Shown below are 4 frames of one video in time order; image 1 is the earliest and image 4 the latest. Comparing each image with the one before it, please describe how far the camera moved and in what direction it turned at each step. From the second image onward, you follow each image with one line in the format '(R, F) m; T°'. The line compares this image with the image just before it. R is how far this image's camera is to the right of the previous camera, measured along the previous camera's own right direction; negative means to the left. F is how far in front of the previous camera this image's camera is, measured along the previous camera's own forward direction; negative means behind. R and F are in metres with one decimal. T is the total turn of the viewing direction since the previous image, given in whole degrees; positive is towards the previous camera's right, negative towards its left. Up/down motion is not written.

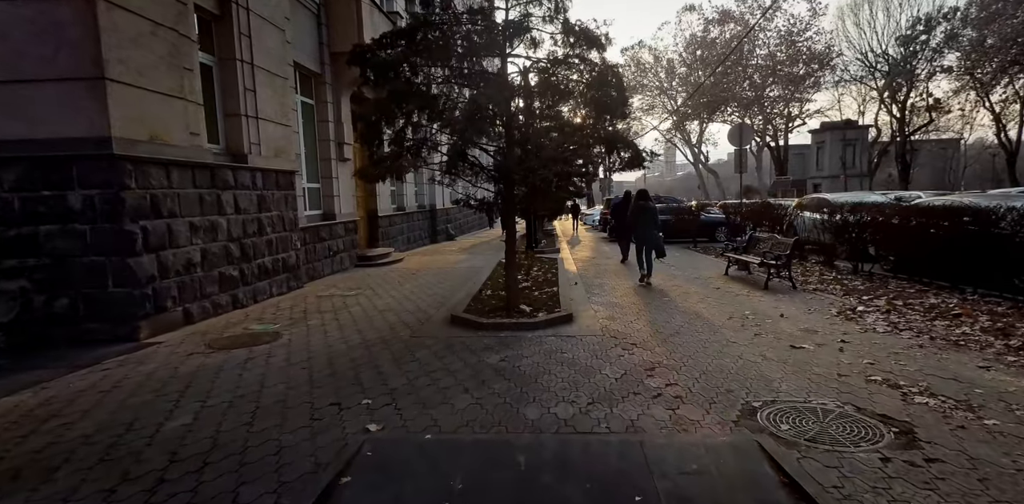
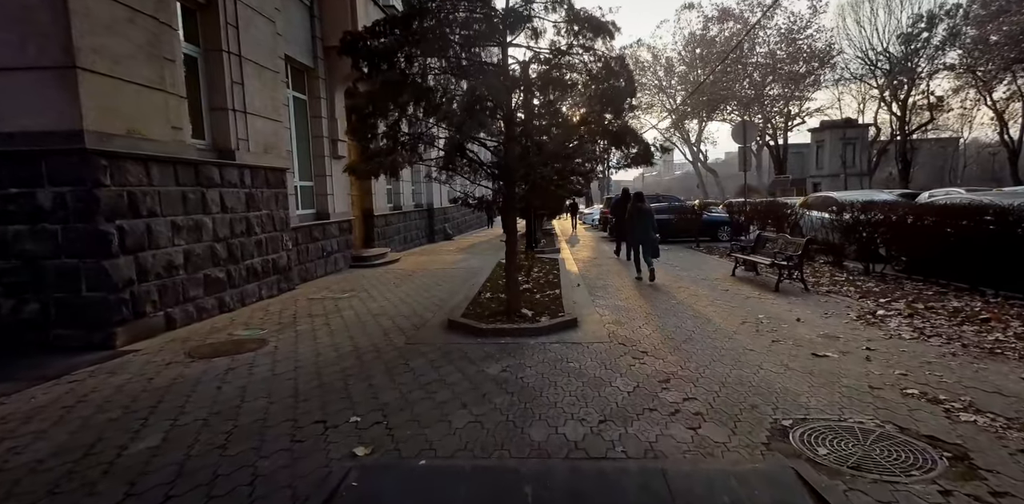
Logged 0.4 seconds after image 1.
(0.0, +0.3) m; 0°
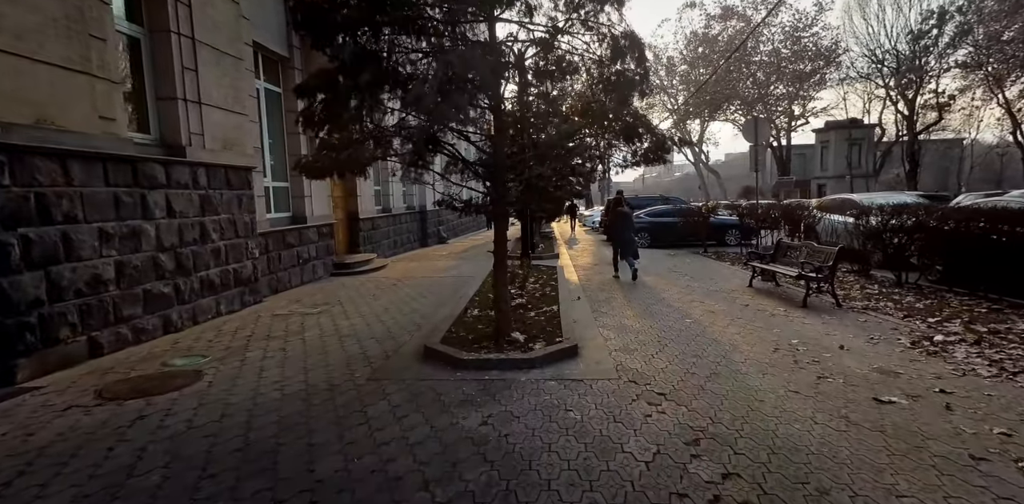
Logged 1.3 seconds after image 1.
(+0.1, +0.9) m; 0°
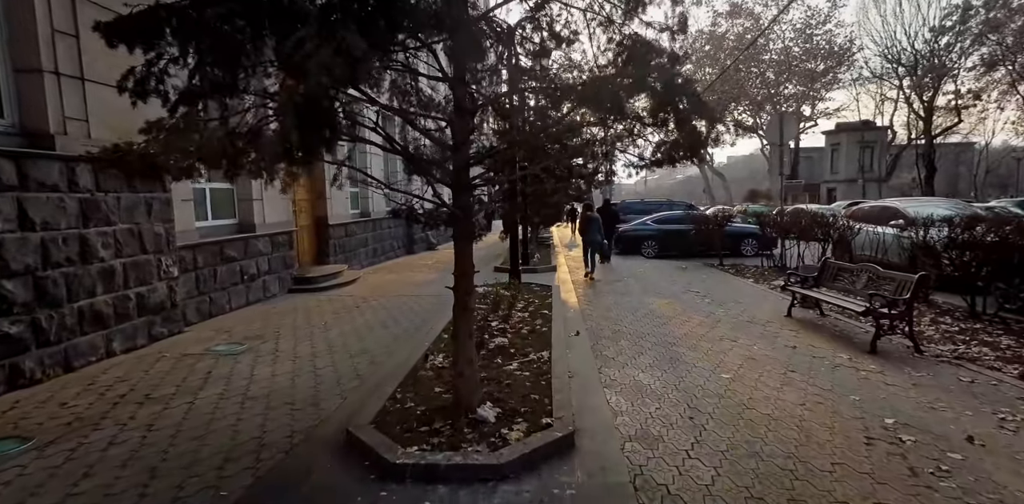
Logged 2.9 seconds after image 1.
(+0.2, +1.6) m; 0°
